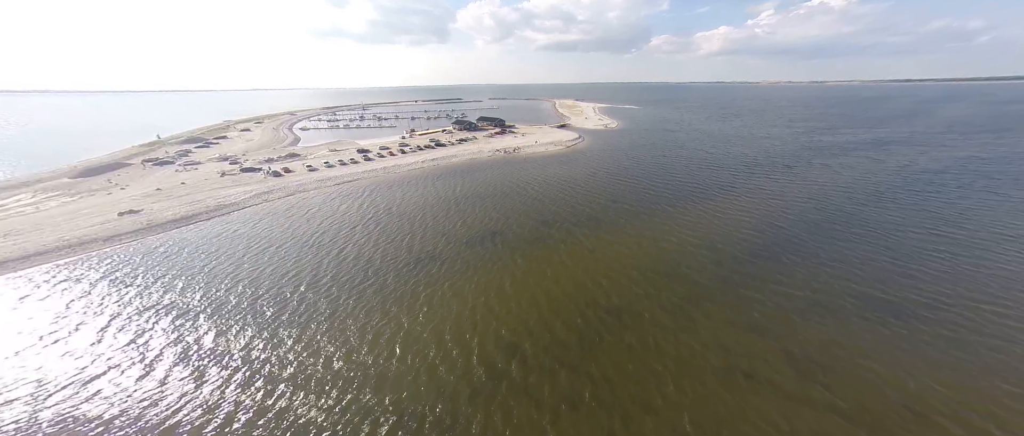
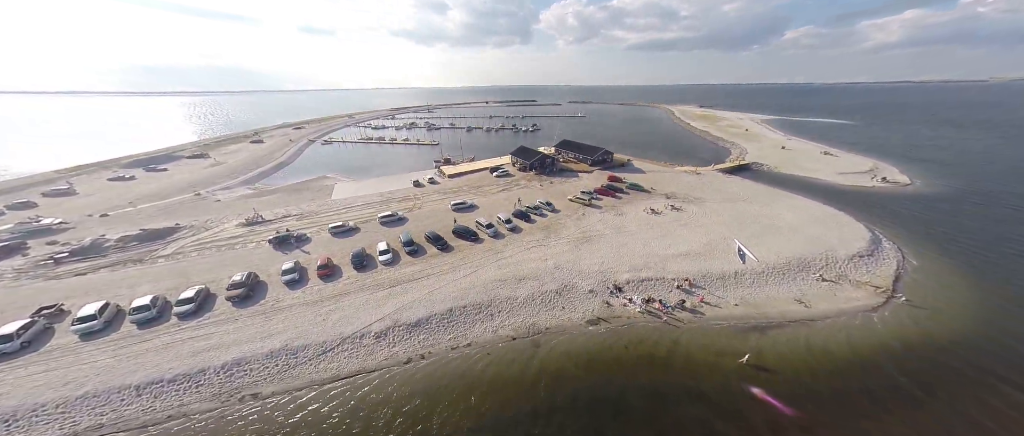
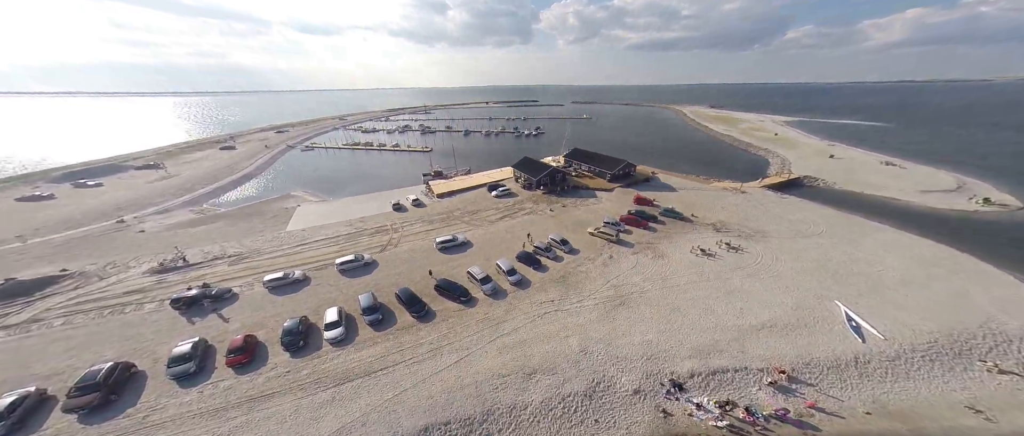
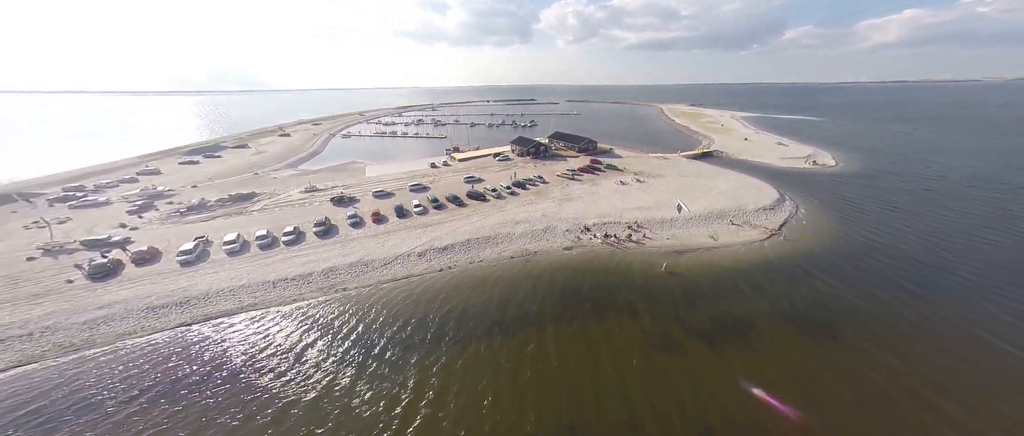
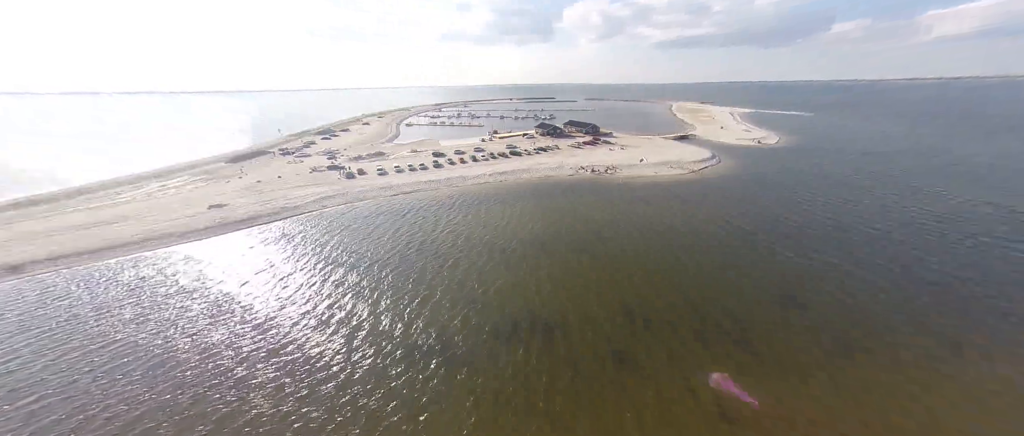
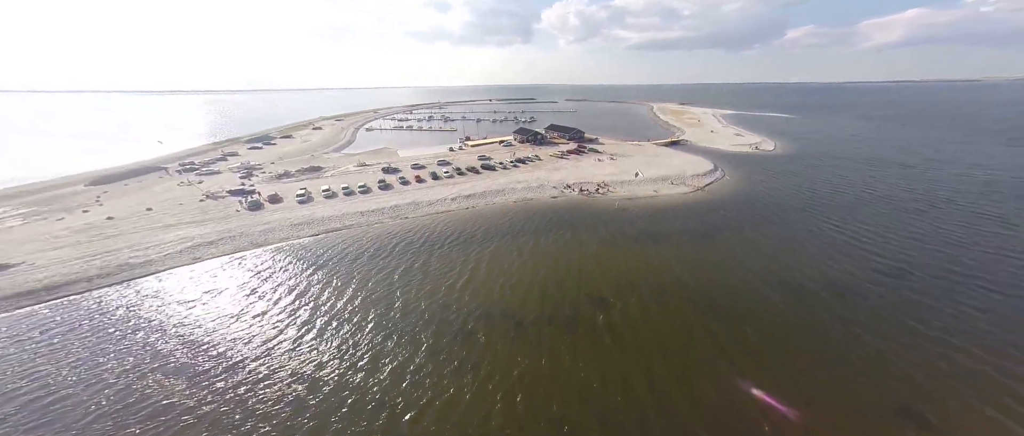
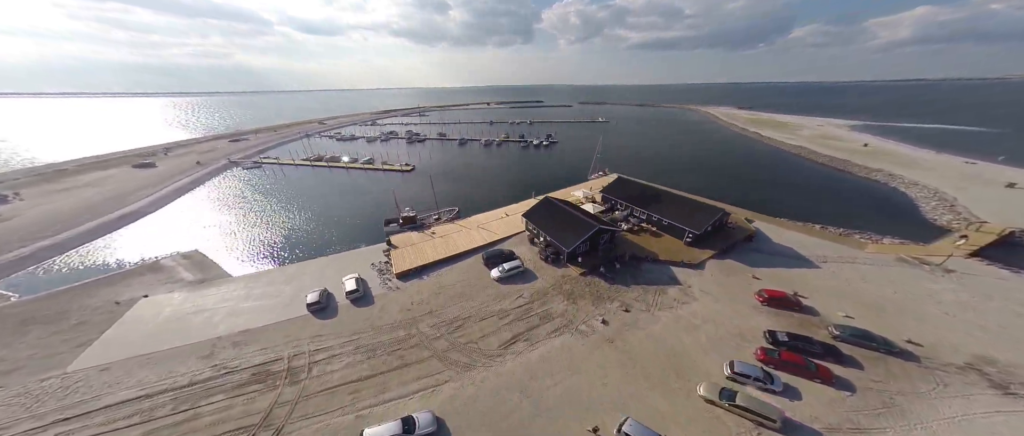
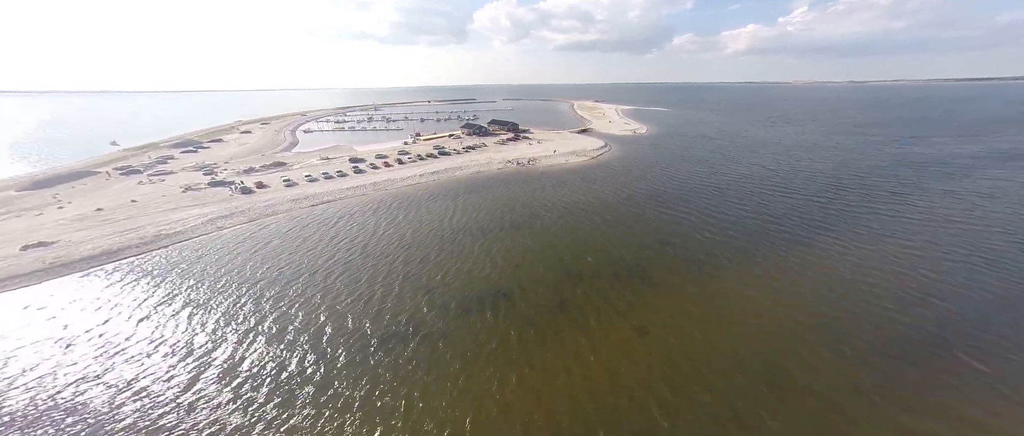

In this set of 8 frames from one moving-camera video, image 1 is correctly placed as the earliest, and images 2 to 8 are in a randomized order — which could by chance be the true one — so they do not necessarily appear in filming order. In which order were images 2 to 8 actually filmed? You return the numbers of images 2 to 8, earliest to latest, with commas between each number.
8, 5, 6, 4, 2, 3, 7
